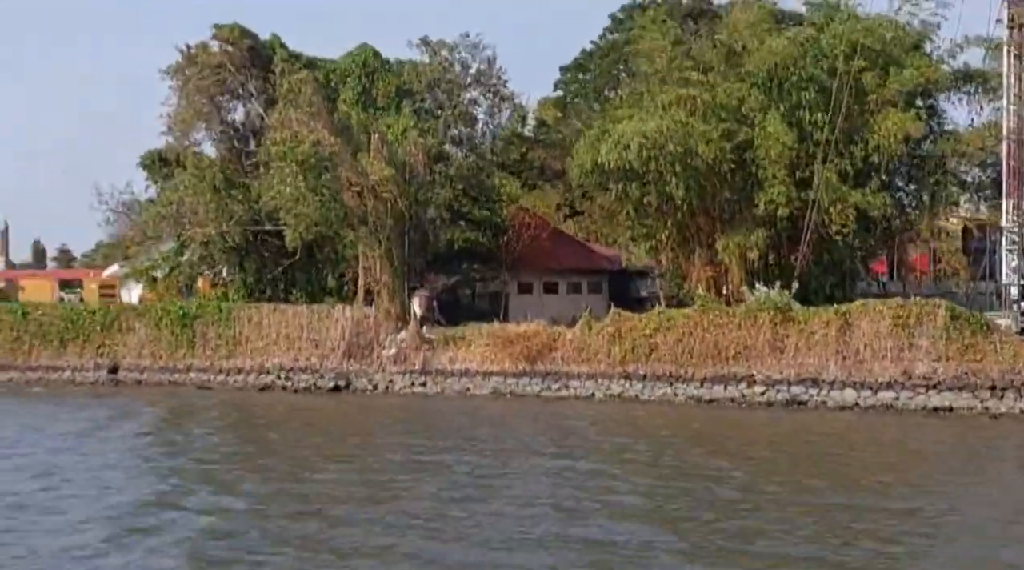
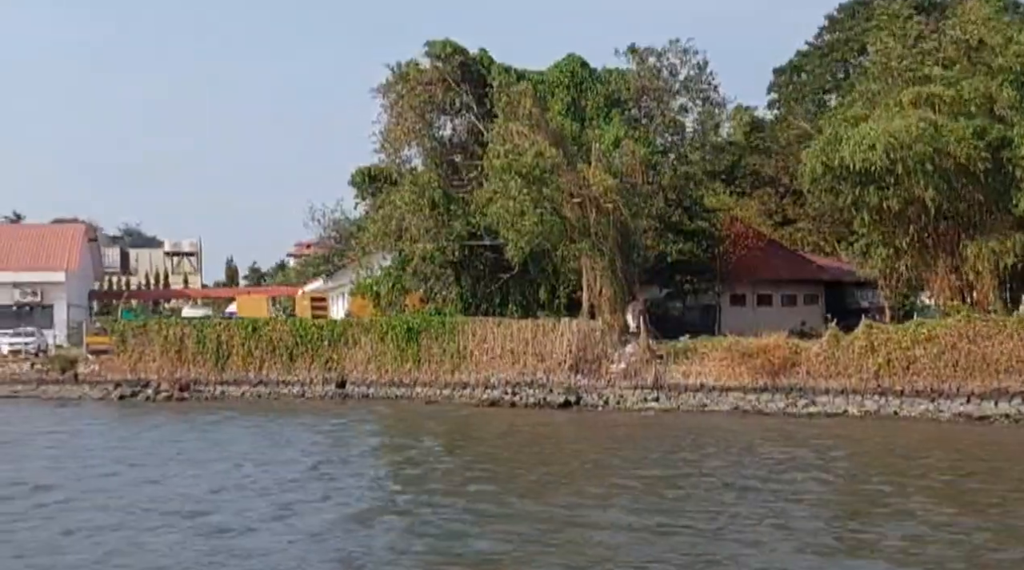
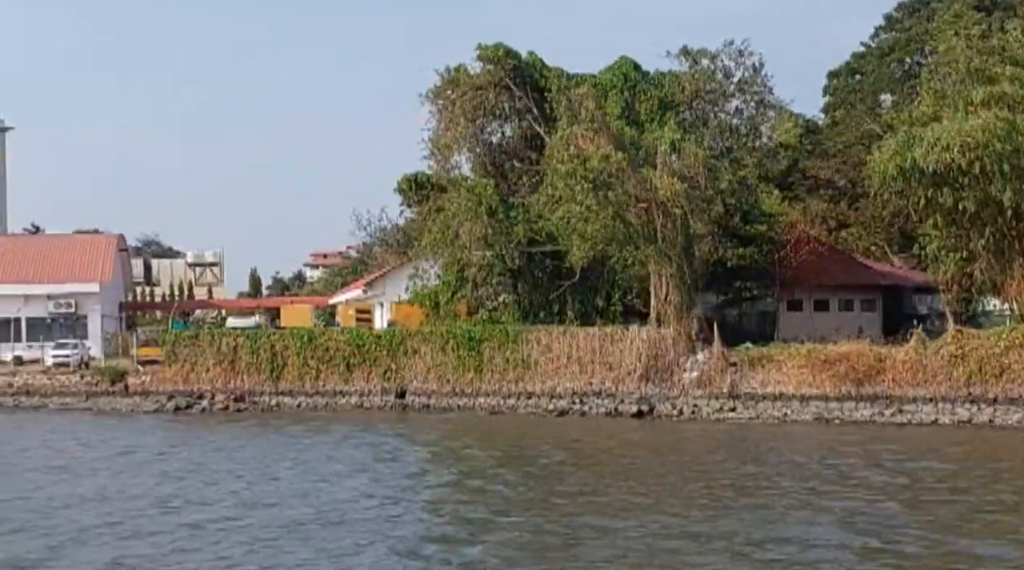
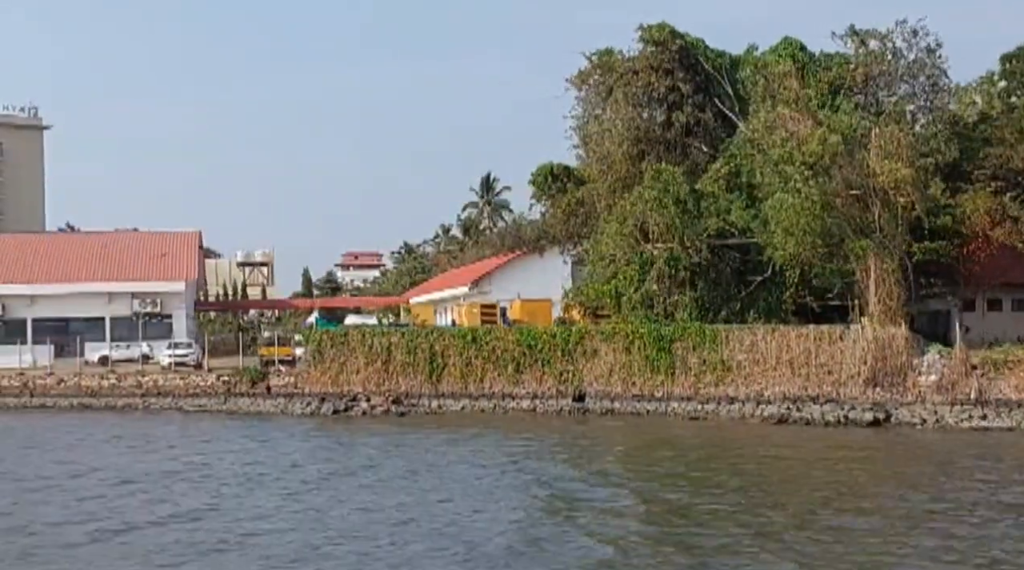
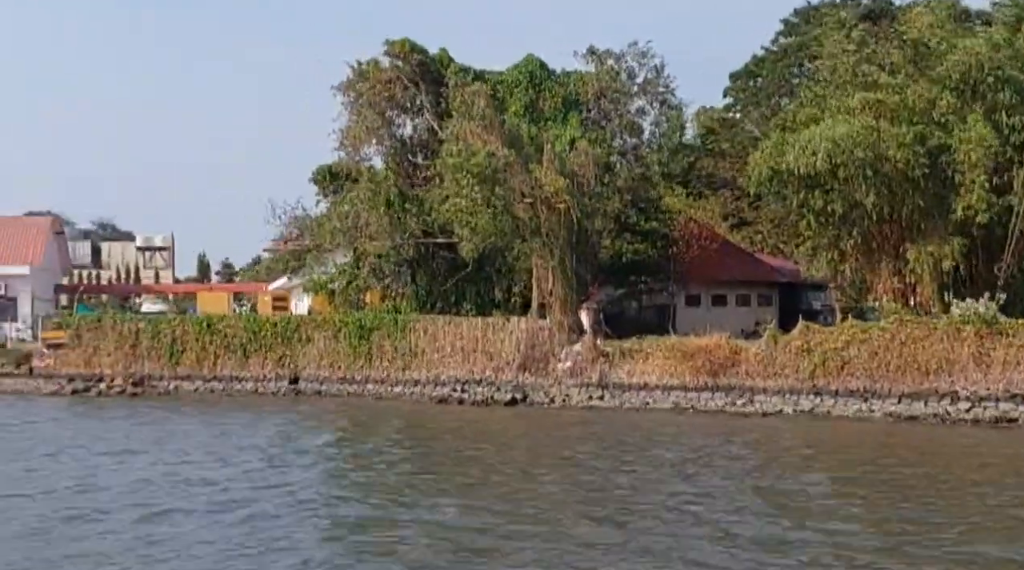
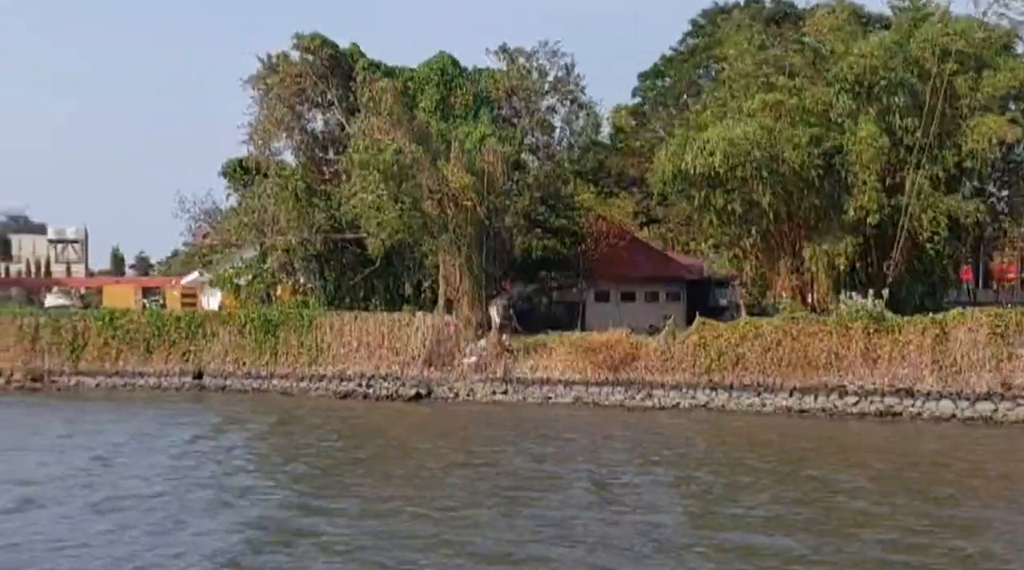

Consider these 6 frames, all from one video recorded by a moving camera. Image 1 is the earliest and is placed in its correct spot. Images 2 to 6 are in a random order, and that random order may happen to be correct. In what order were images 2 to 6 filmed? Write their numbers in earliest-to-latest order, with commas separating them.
6, 5, 2, 3, 4
